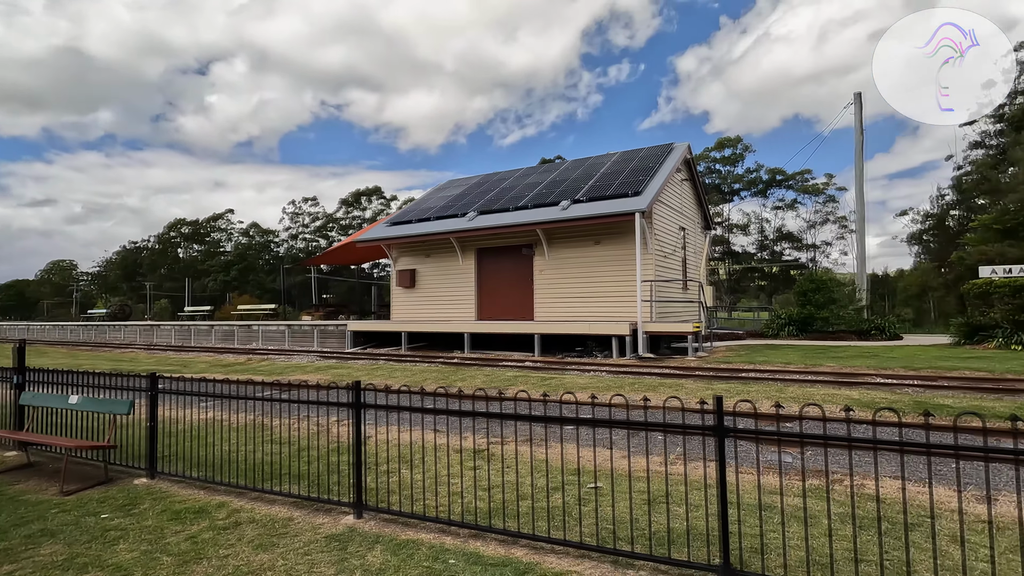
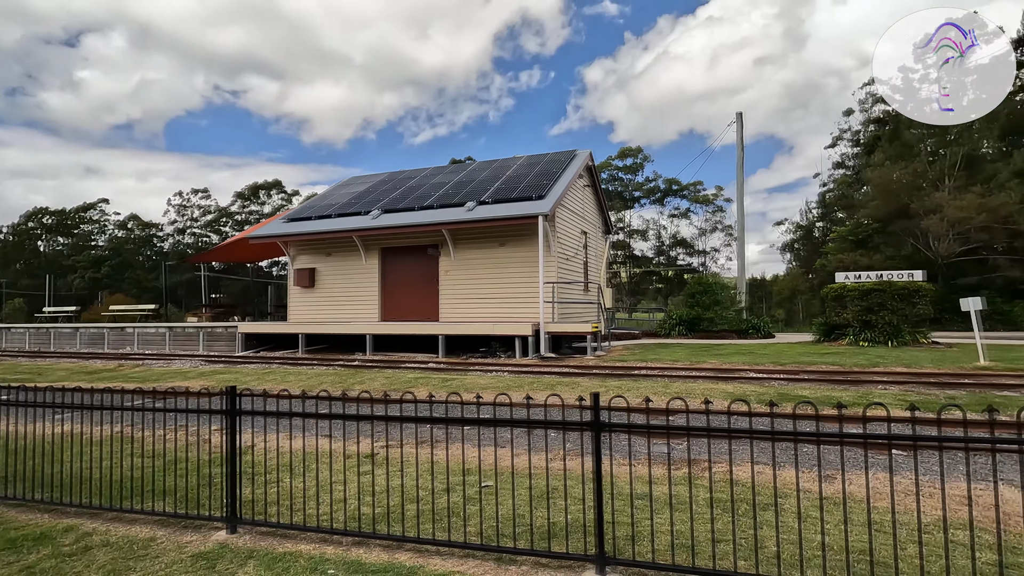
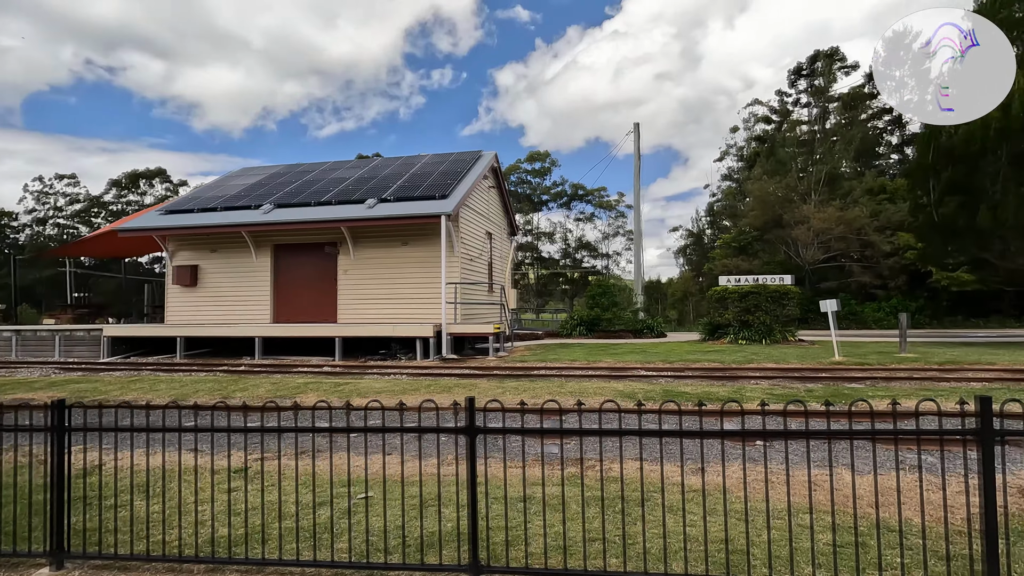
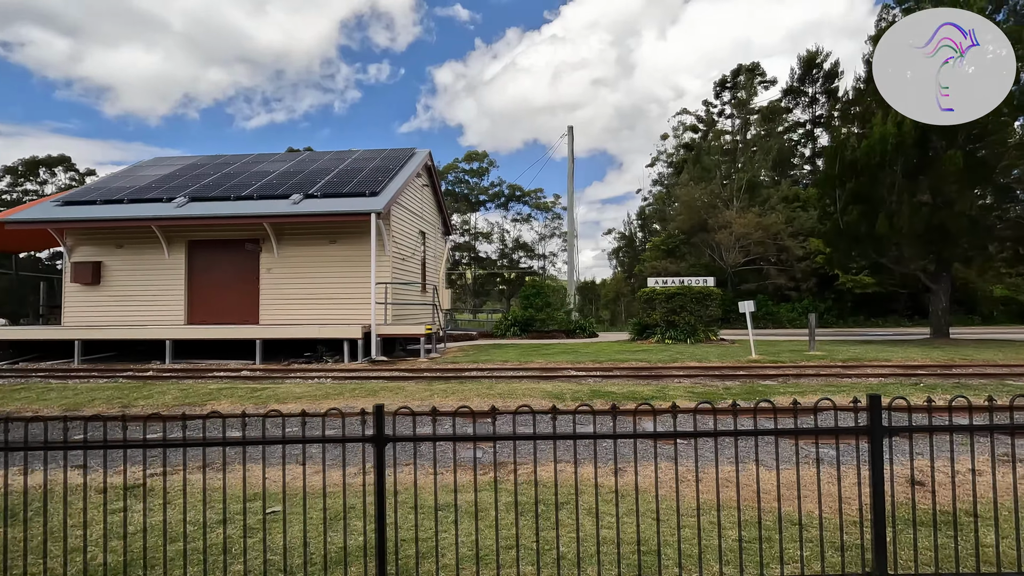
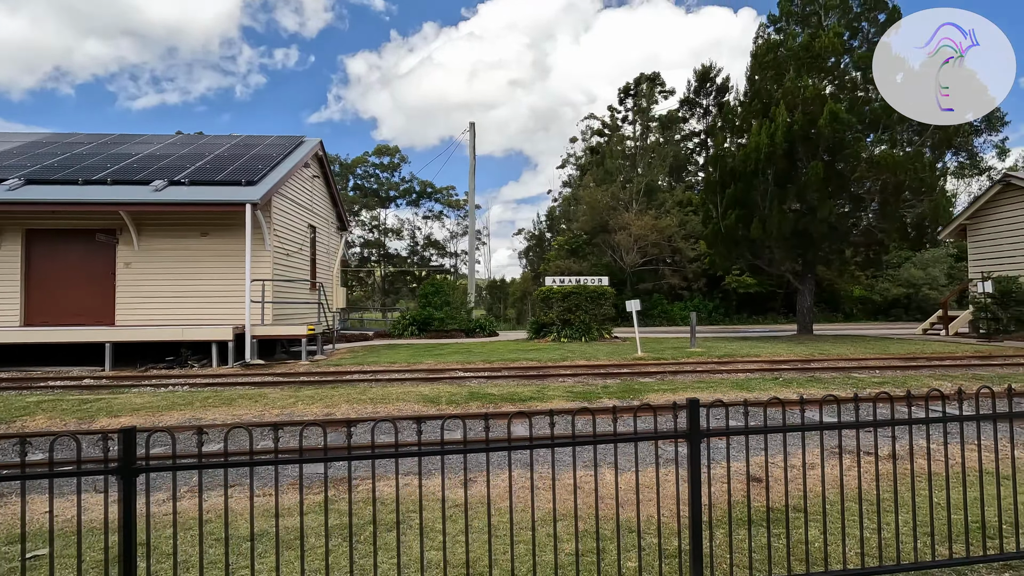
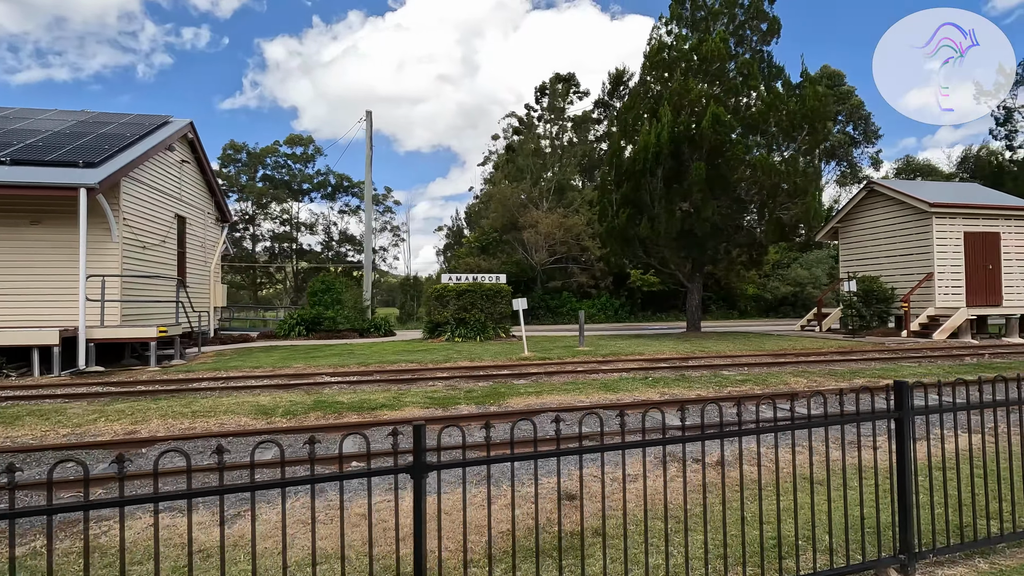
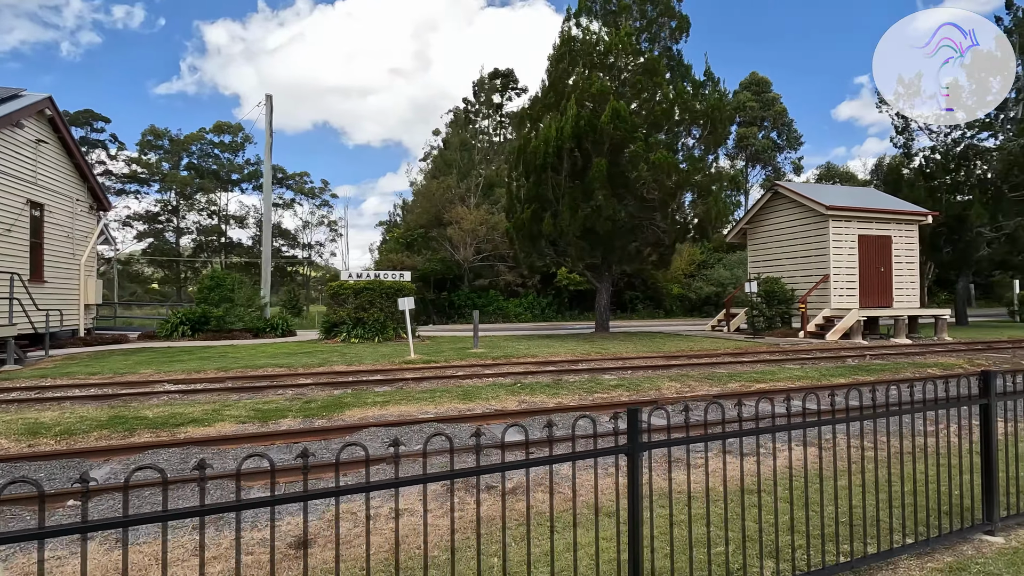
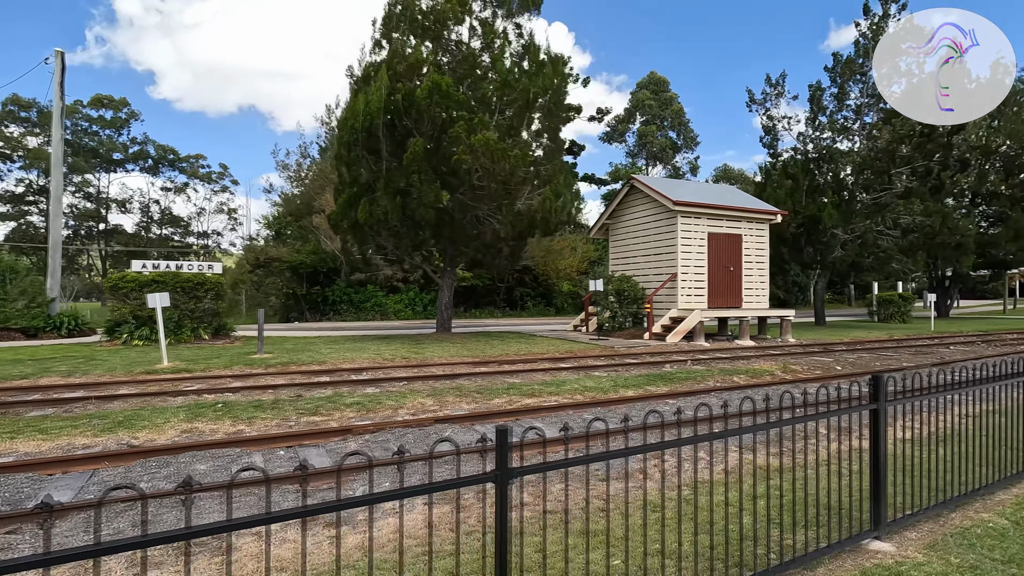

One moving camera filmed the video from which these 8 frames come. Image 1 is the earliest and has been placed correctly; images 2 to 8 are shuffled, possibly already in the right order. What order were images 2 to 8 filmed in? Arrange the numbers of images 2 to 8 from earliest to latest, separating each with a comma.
2, 3, 4, 5, 6, 7, 8
